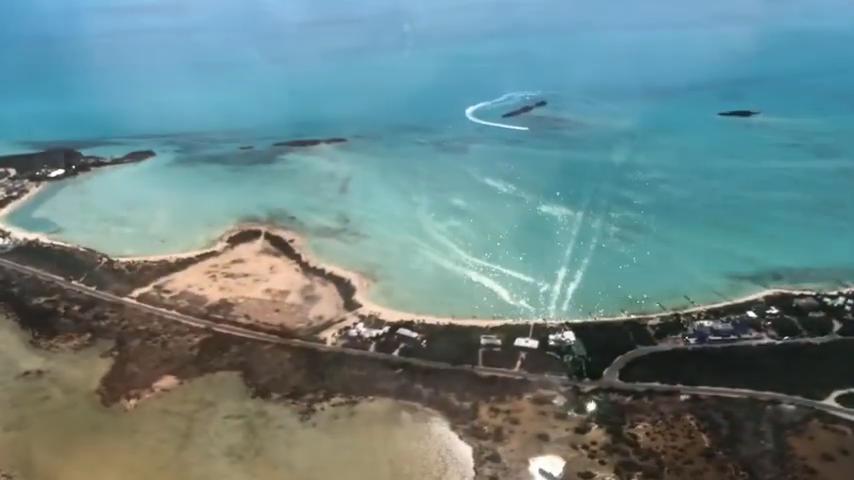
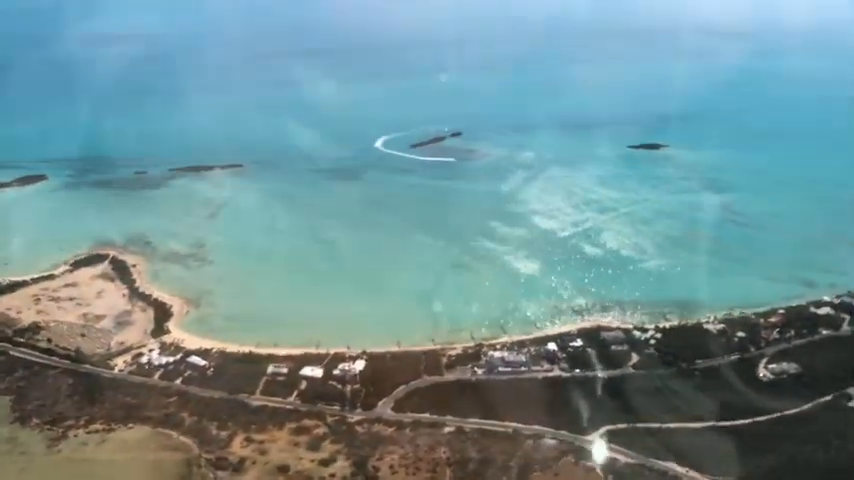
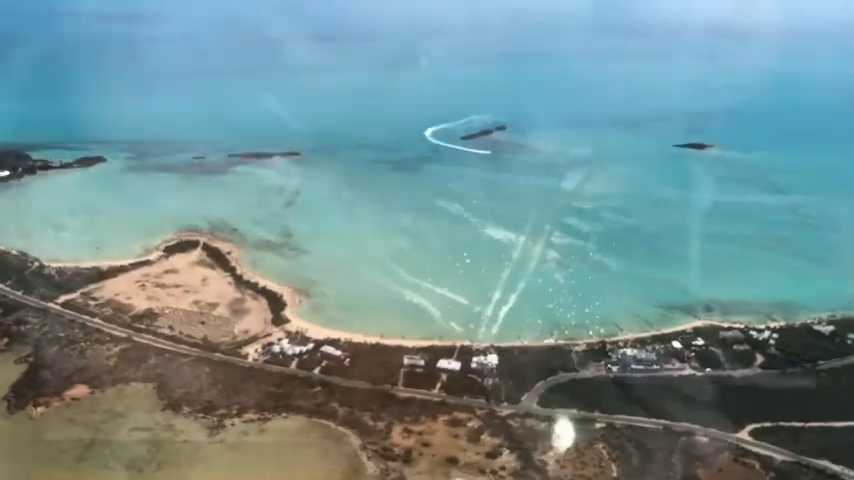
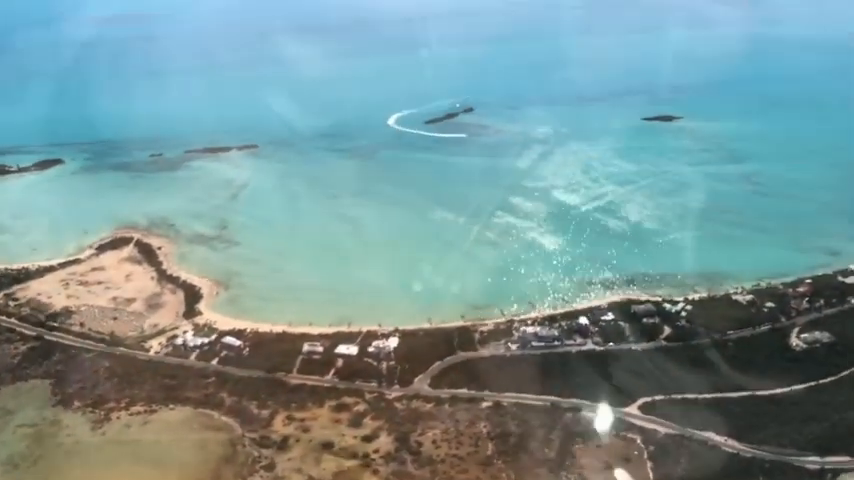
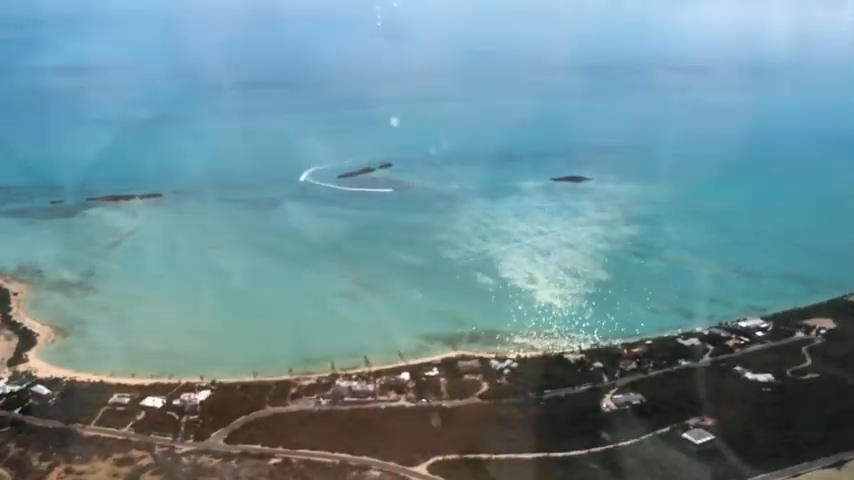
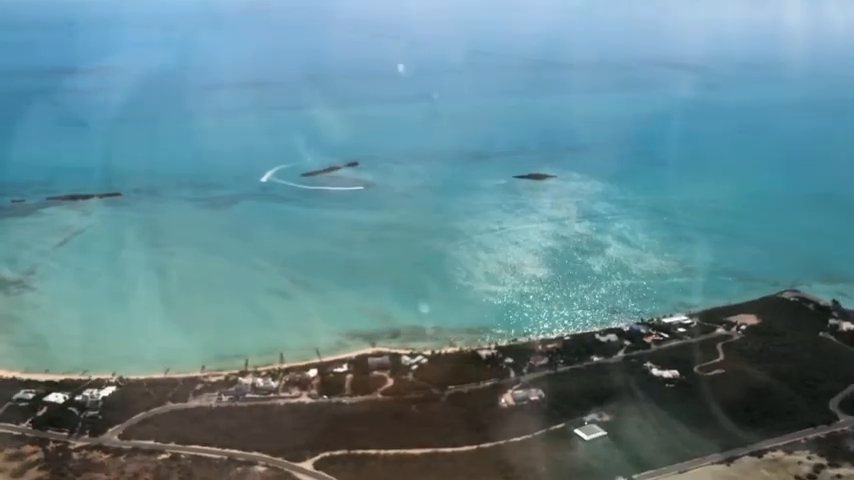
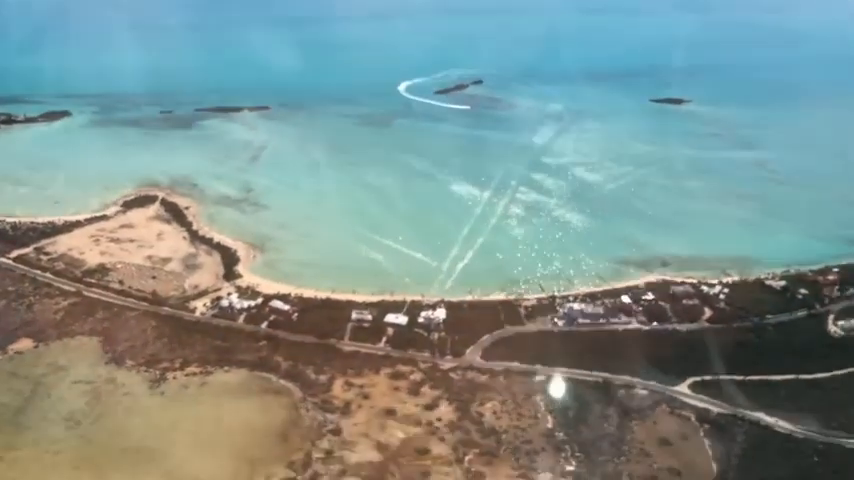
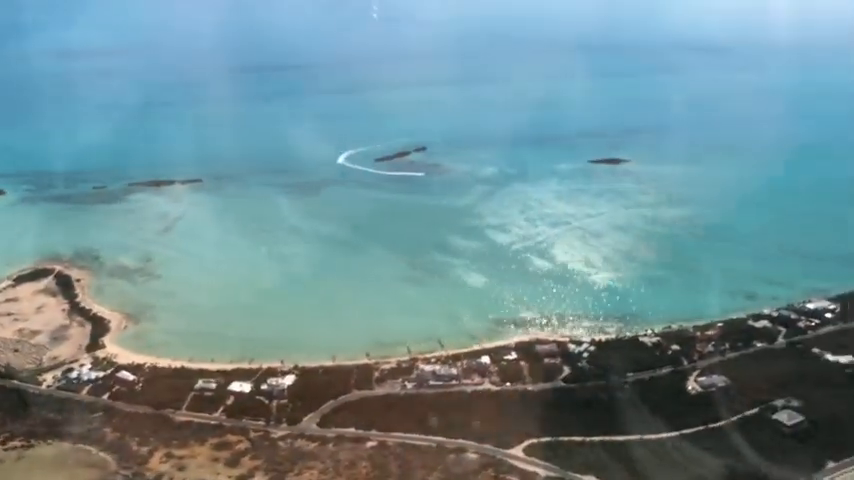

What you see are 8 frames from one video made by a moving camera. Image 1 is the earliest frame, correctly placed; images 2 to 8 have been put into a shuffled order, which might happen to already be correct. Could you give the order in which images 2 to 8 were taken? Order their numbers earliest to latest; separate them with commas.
3, 7, 4, 2, 8, 5, 6
